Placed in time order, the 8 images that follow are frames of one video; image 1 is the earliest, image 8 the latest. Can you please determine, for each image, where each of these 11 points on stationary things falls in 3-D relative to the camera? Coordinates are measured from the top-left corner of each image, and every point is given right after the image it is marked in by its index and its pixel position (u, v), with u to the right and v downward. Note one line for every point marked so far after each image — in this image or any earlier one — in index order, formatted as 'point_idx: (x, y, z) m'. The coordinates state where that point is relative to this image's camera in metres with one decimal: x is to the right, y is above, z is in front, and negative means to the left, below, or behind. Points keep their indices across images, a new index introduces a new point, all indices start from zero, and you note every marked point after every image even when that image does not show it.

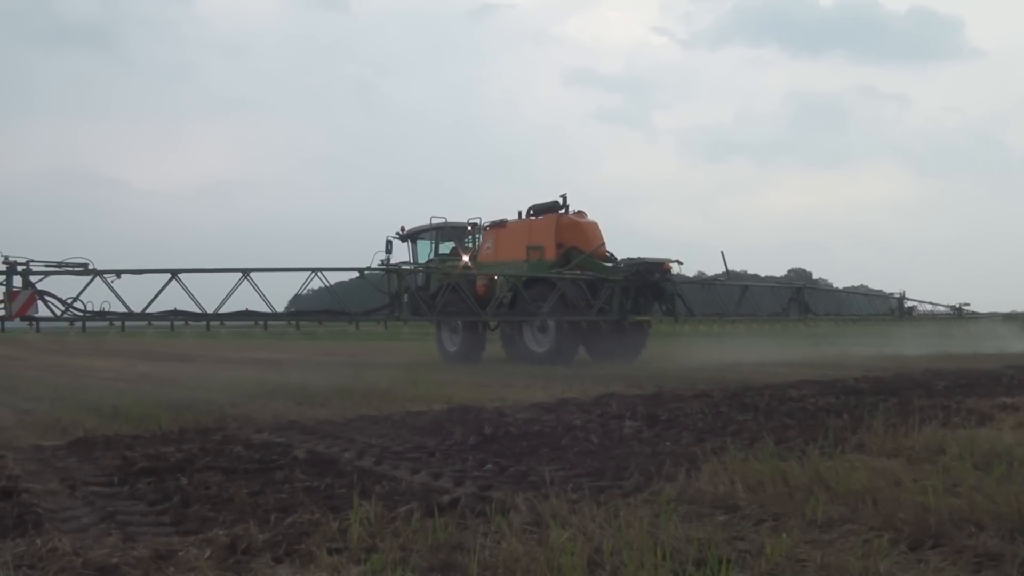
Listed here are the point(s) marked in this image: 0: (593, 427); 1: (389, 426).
0: (+0.7, -1.2, +8.1) m
1: (-1.1, -1.2, +8.3) m
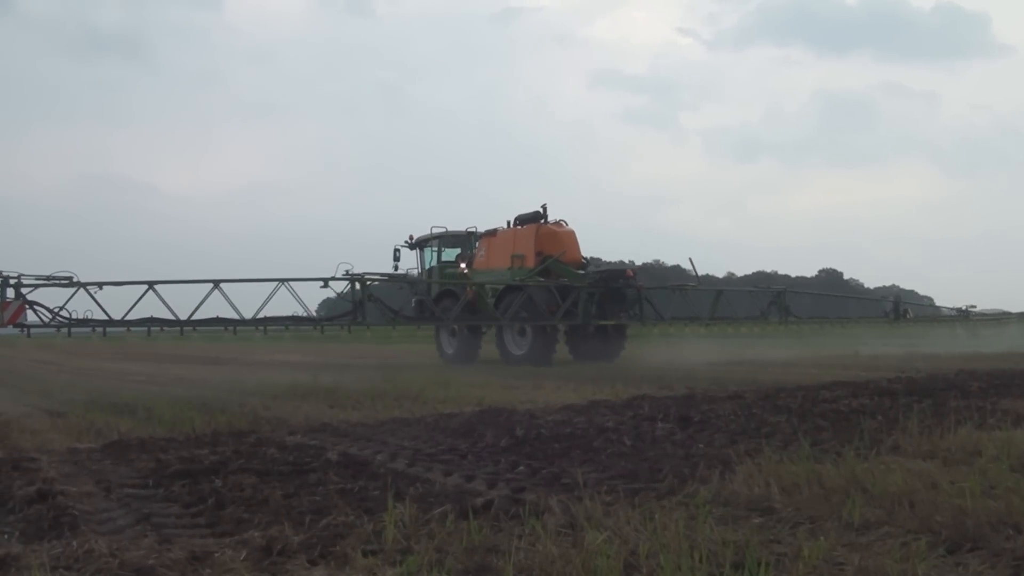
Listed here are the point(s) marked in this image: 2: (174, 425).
0: (+1.0, -1.2, +8.0) m
1: (-0.8, -1.3, +8.2) m
2: (-3.1, -1.3, +8.6) m
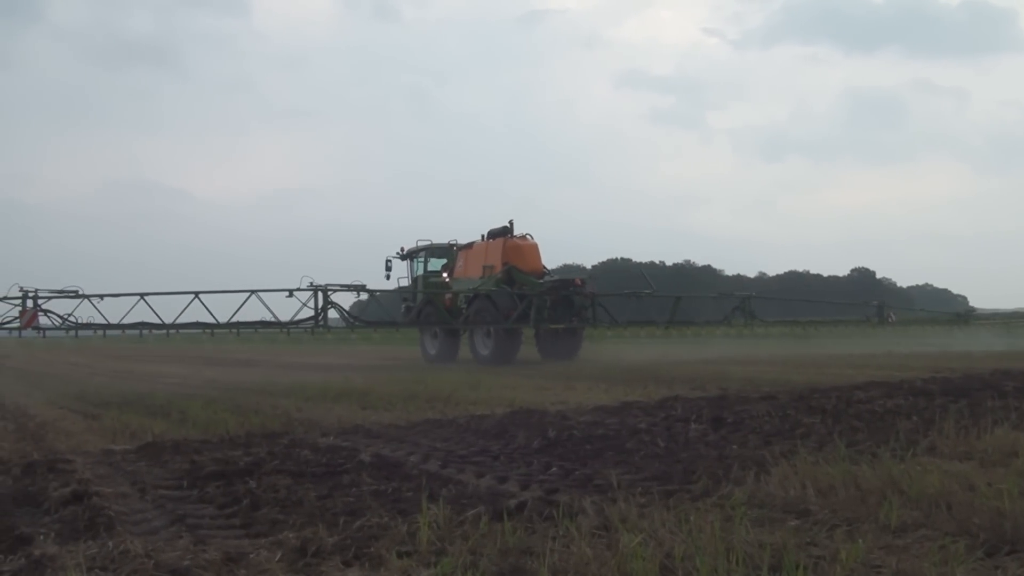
0: (+1.3, -1.2, +8.0) m
1: (-0.5, -1.3, +8.2) m
2: (-2.8, -1.3, +8.6) m
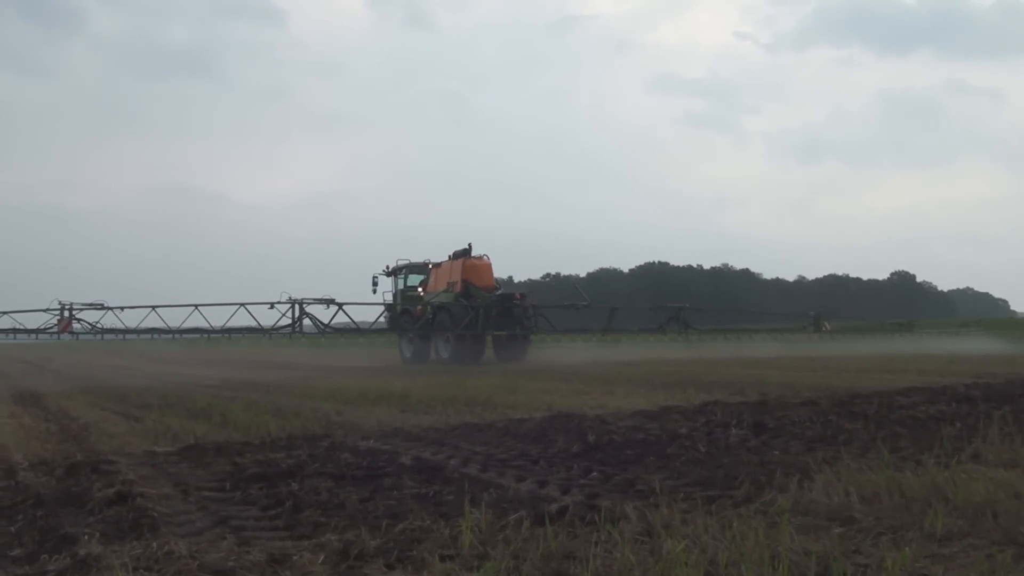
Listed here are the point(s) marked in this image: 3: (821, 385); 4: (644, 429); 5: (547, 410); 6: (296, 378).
0: (+1.6, -1.3, +7.9) m
1: (-0.2, -1.3, +8.2) m
2: (-2.5, -1.3, +8.7) m
3: (+3.8, -1.2, +11.4) m
4: (+1.2, -1.3, +8.2) m
5: (+0.4, -1.3, +9.5) m
6: (-3.0, -1.2, +12.4) m
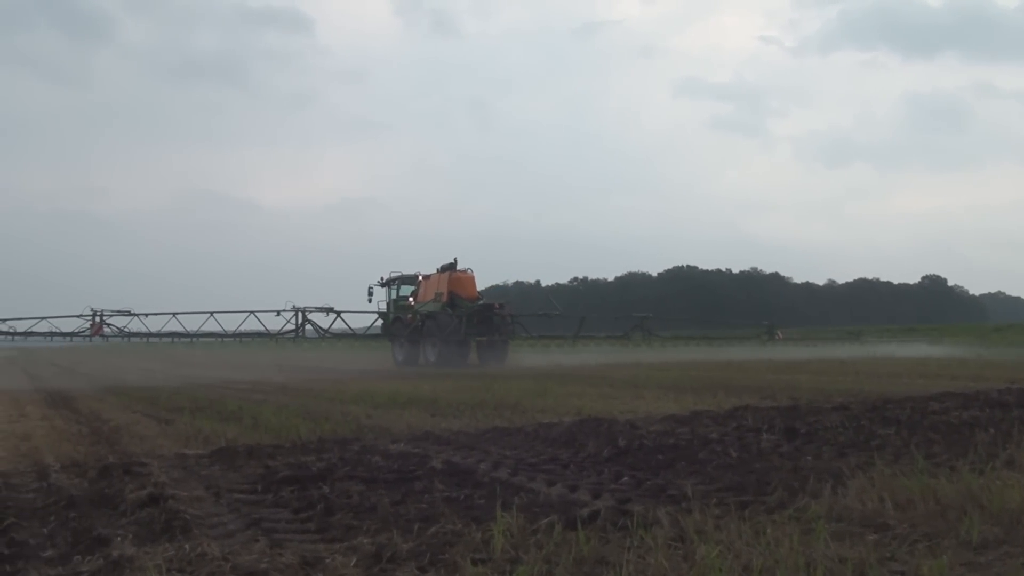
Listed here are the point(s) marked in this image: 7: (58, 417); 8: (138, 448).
0: (+1.9, -1.3, +7.9) m
1: (+0.1, -1.3, +8.2) m
2: (-2.2, -1.4, +8.7) m
3: (+4.1, -1.2, +11.3) m
4: (+1.4, -1.3, +8.2) m
5: (+0.6, -1.3, +9.5) m
6: (-2.6, -1.3, +12.4) m
7: (-4.9, -1.4, +10.0) m
8: (-3.3, -1.4, +8.2) m
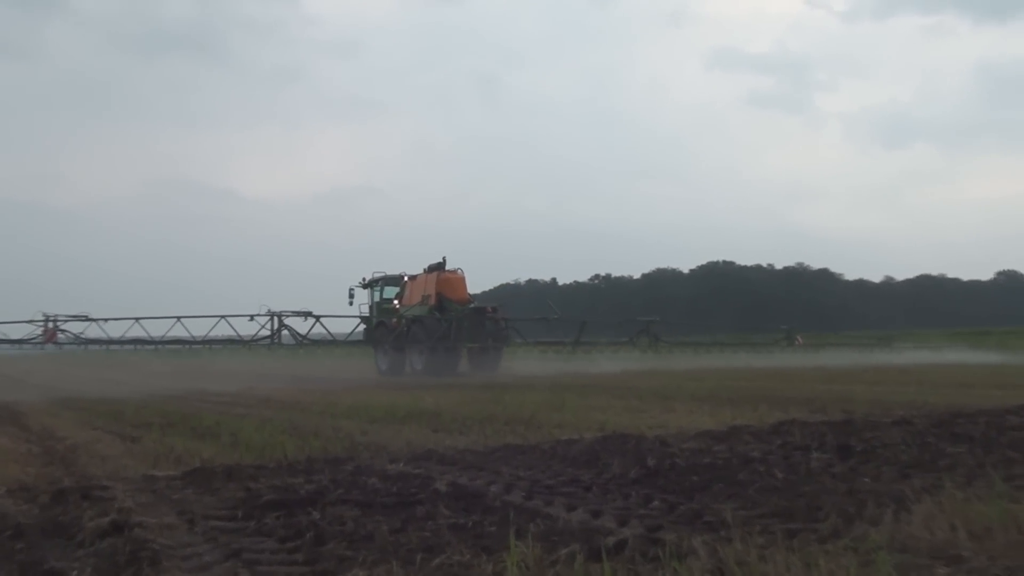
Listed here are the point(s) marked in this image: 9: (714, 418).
0: (+2.0, -1.3, +7.0) m
1: (+0.2, -1.4, +7.4) m
2: (-2.1, -1.4, +7.9) m
3: (+4.2, -1.3, +10.5) m
4: (+1.5, -1.3, +7.3) m
5: (+0.8, -1.3, +8.6) m
6: (-2.5, -1.4, +11.6) m
7: (-4.8, -1.4, +9.1) m
8: (-3.2, -1.4, +7.4) m
9: (+1.9, -1.3, +9.3) m
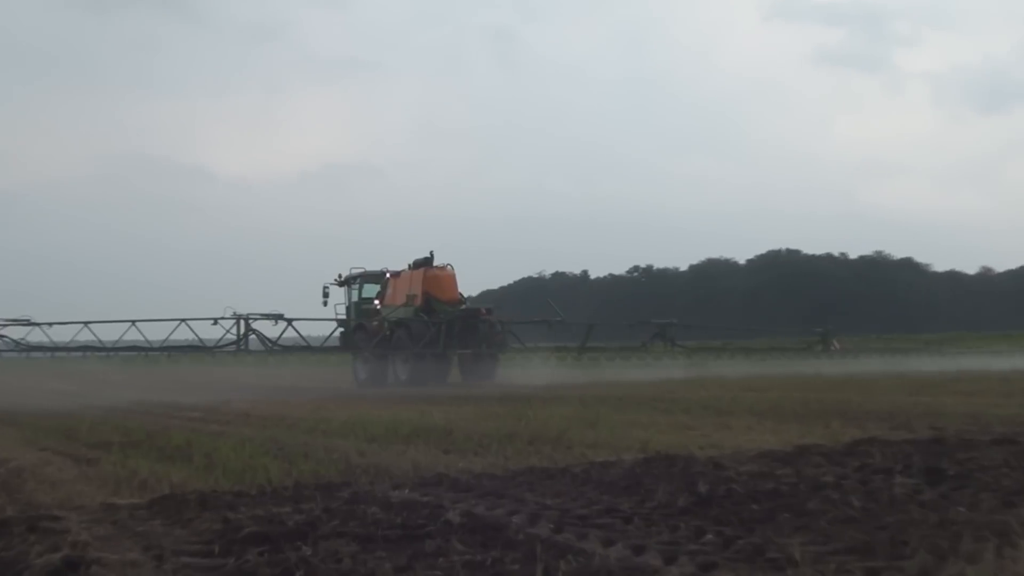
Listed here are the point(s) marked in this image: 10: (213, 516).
0: (+2.1, -1.3, +6.0) m
1: (+0.3, -1.3, +6.4) m
2: (-2.0, -1.4, +6.9) m
3: (+4.4, -1.4, +9.4) m
4: (+1.7, -1.3, +6.3) m
5: (+0.9, -1.3, +7.6) m
6: (-2.3, -1.4, +10.6) m
7: (-4.6, -1.5, +8.2) m
8: (-3.1, -1.4, +6.4) m
9: (+2.1, -1.3, +8.3) m
10: (-1.9, -1.4, +5.8) m
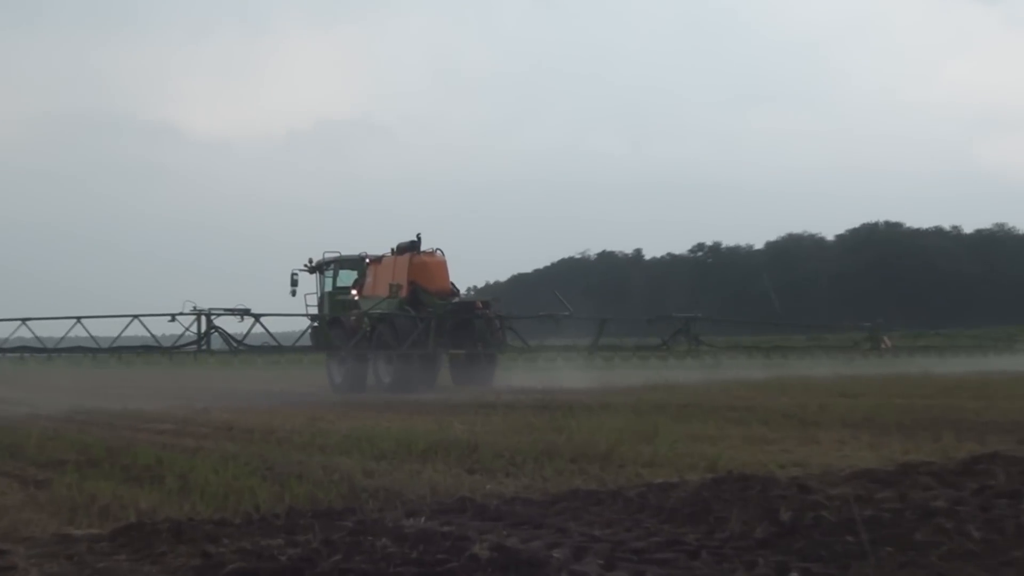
0: (+2.3, -1.2, +5.1) m
1: (+0.5, -1.3, +5.4) m
2: (-1.8, -1.3, +6.0) m
3: (+4.6, -1.3, +8.4) m
4: (+1.9, -1.2, +5.4) m
5: (+1.1, -1.3, +6.7) m
6: (-2.1, -1.5, +9.7) m
7: (-4.4, -1.5, +7.3) m
8: (-2.9, -1.4, +5.5) m
9: (+2.3, -1.3, +7.3) m
10: (-1.7, -1.4, +4.9) m
